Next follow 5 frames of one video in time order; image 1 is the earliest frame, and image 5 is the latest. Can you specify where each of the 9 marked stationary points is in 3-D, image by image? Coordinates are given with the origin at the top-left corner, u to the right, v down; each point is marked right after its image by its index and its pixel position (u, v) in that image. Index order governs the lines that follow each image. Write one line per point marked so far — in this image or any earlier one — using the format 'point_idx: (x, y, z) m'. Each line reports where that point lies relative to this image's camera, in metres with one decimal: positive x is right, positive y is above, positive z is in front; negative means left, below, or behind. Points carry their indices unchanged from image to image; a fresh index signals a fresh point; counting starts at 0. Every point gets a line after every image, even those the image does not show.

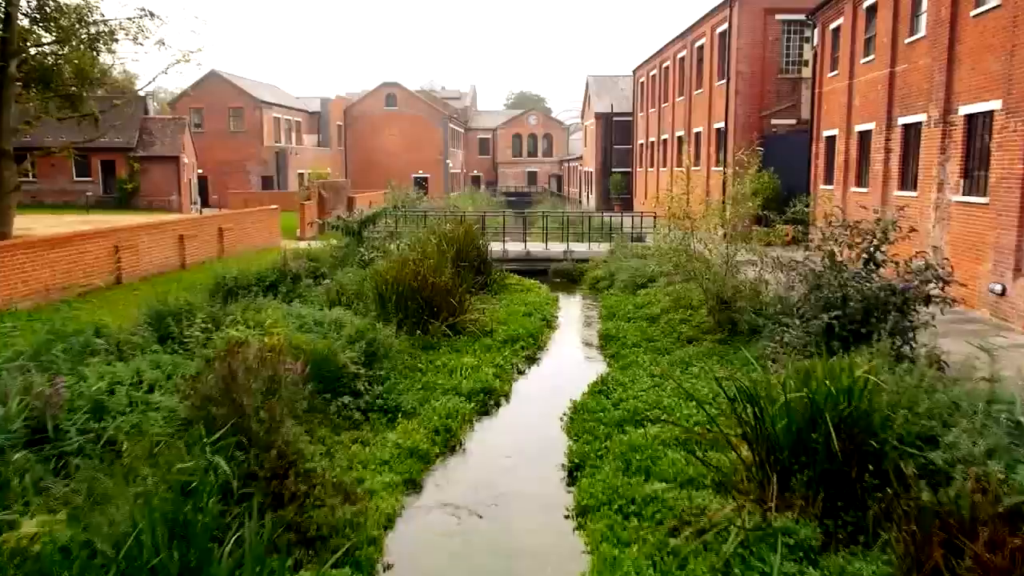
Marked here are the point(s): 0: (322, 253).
0: (-3.6, +0.7, +14.3) m
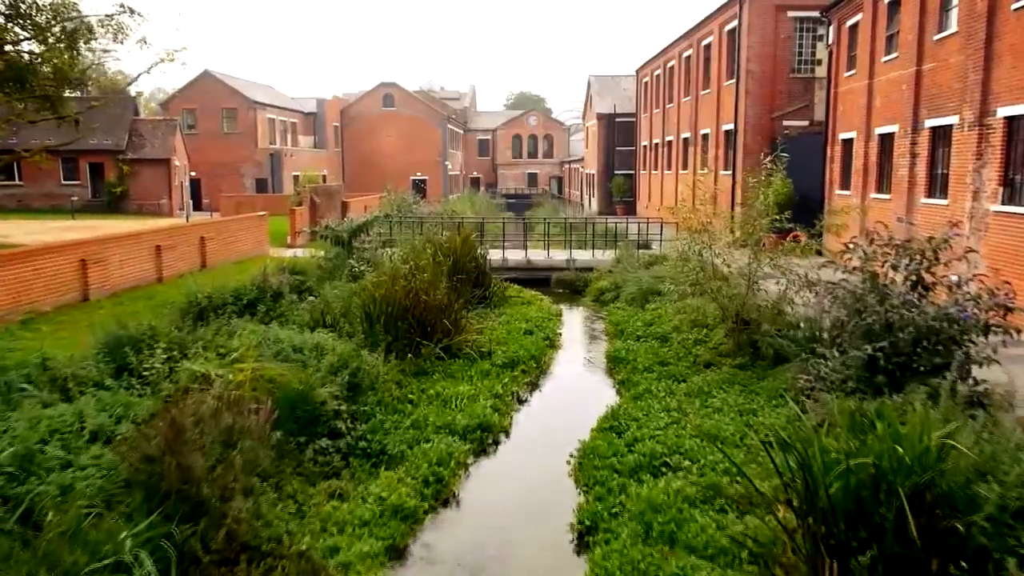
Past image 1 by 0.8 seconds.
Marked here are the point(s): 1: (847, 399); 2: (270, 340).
0: (-3.6, +0.4, +13.4) m
1: (+3.0, -1.0, +6.6) m
2: (-2.8, -0.6, +8.8) m
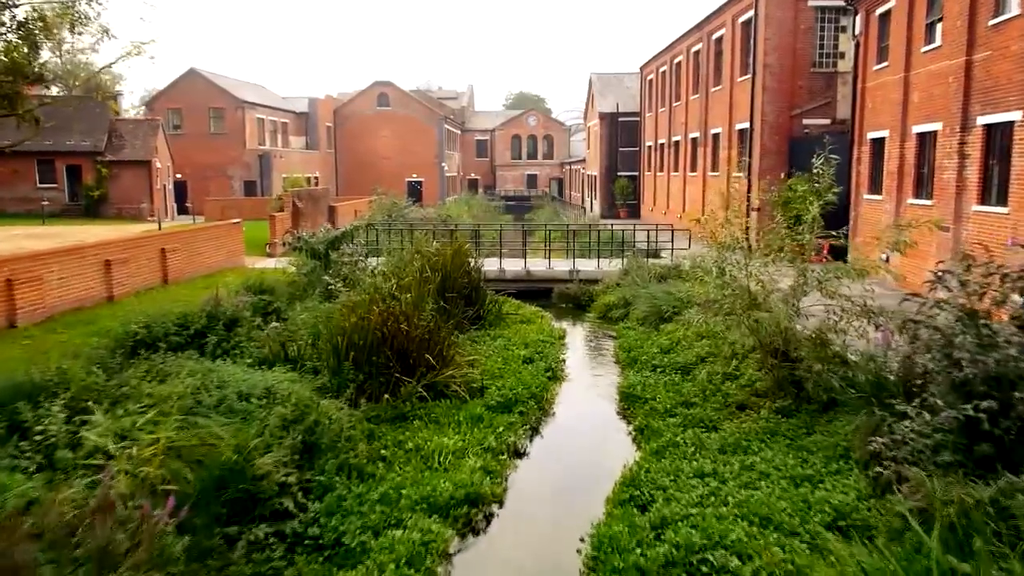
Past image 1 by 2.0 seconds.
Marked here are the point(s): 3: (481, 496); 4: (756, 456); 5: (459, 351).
0: (-3.7, +0.1, +11.8) m
1: (+2.9, -1.3, +5.0) m
2: (-2.9, -0.9, +7.2) m
3: (-0.3, -1.8, +6.5) m
4: (+2.2, -1.5, +6.8) m
5: (-0.7, -0.8, +10.1) m
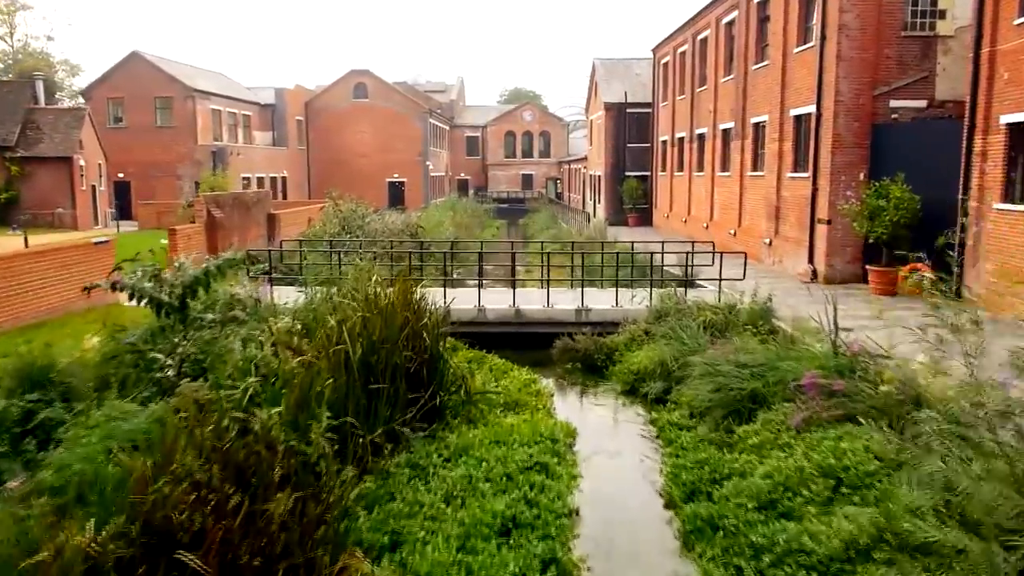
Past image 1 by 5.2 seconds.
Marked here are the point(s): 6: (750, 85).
0: (-3.9, -0.7, +6.7) m
1: (+2.7, -2.1, 0.0) m
2: (-3.1, -1.7, +2.1) m
3: (-0.5, -2.6, +1.4) m
4: (+2.0, -2.3, +1.8) m
5: (-1.0, -1.6, +5.0) m
6: (+6.1, +5.1, +19.0) m
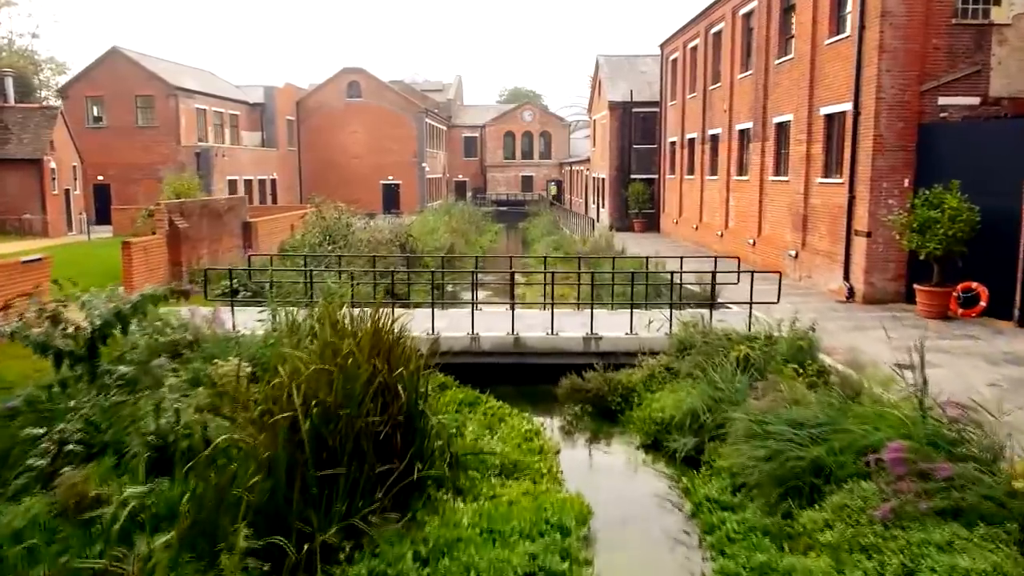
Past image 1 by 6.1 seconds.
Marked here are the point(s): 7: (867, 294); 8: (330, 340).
0: (-4.0, -1.0, +5.1) m
1: (+2.7, -2.4, -1.7) m
2: (-3.1, -2.0, +0.5) m
3: (-0.5, -2.9, -0.2) m
4: (+2.0, -2.7, +0.2) m
5: (-1.0, -2.0, +3.4) m
6: (+6.0, +4.8, +17.3) m
7: (+6.1, -0.1, +12.9) m
8: (-1.6, -0.4, +6.1) m
